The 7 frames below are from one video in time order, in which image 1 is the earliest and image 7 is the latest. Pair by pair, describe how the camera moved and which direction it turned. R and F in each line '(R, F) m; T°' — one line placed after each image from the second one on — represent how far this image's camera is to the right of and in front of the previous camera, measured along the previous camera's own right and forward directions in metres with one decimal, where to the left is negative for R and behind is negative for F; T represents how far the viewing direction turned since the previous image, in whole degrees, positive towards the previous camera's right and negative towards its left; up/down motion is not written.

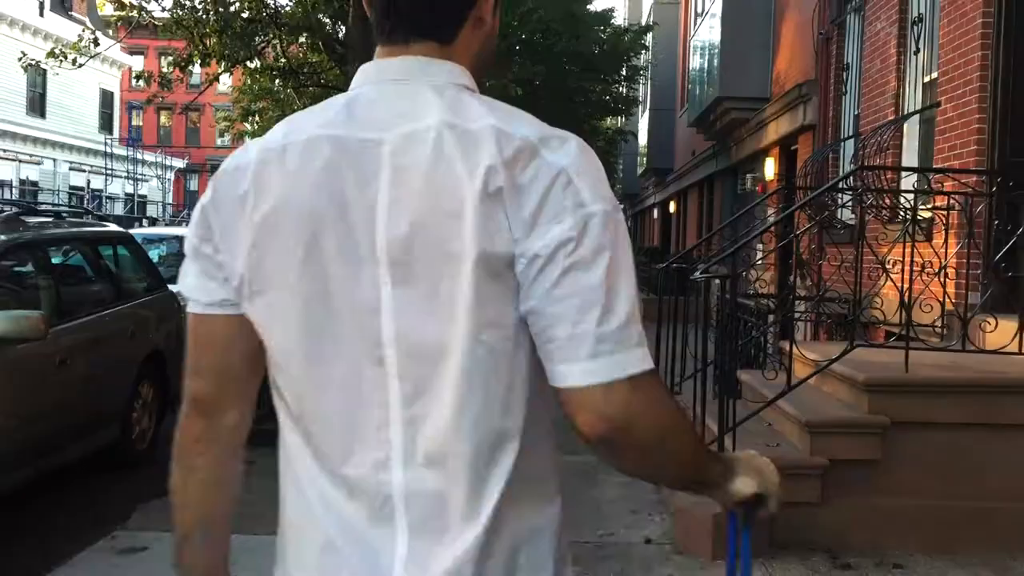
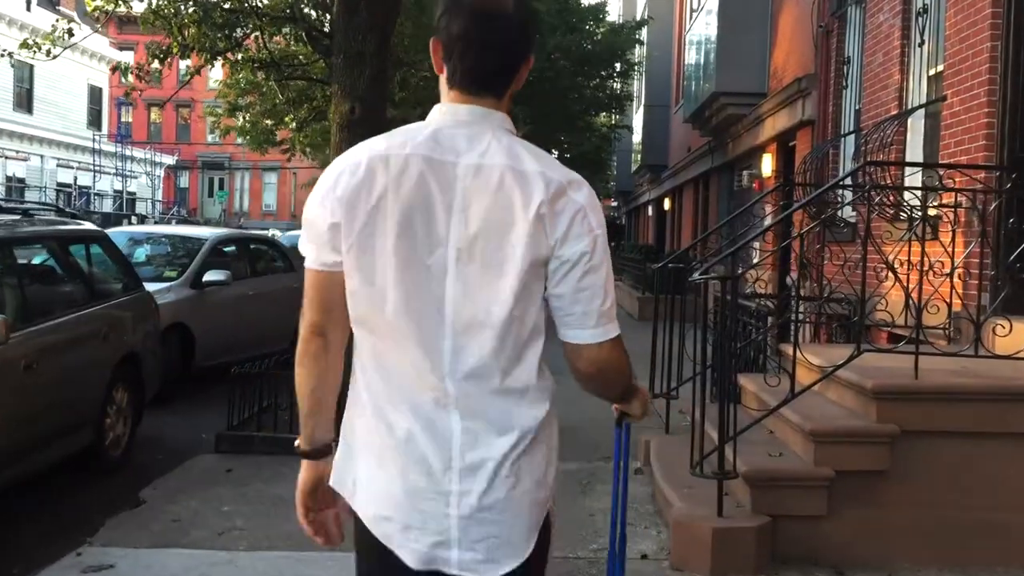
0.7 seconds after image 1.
(0.0, +0.3) m; 0°
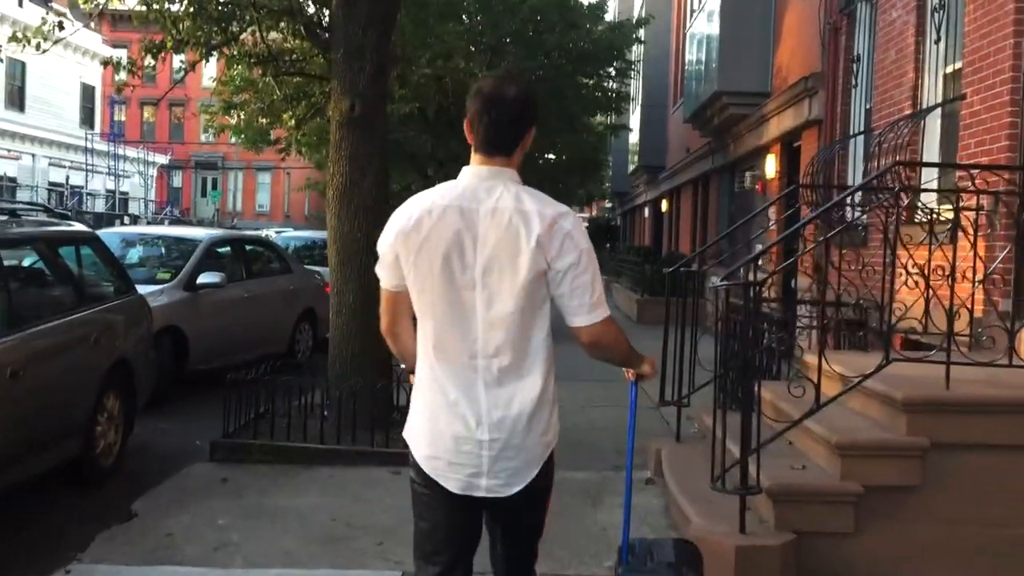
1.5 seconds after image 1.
(-0.1, +0.2) m; 0°
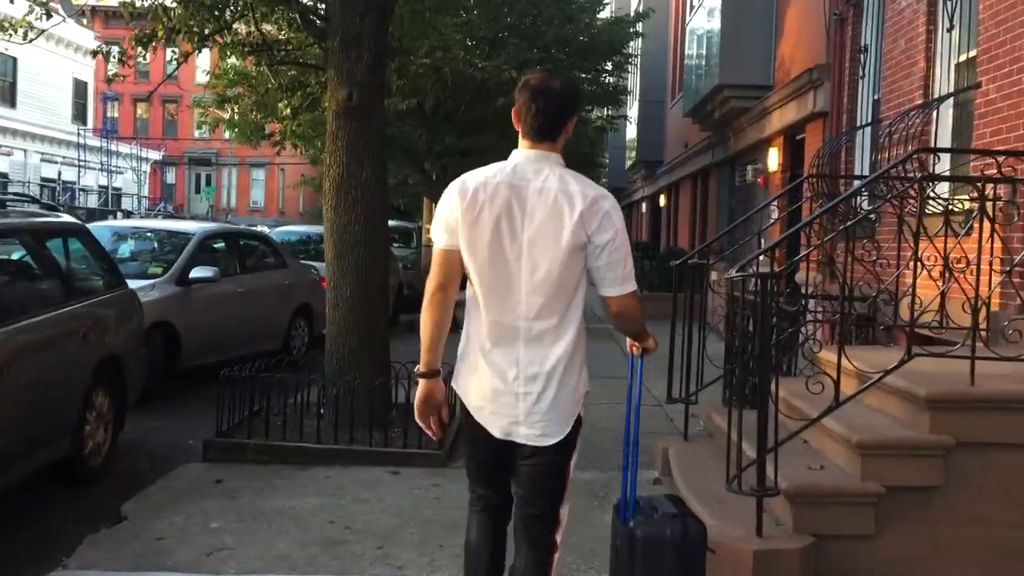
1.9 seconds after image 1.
(0.0, +0.2) m; 0°
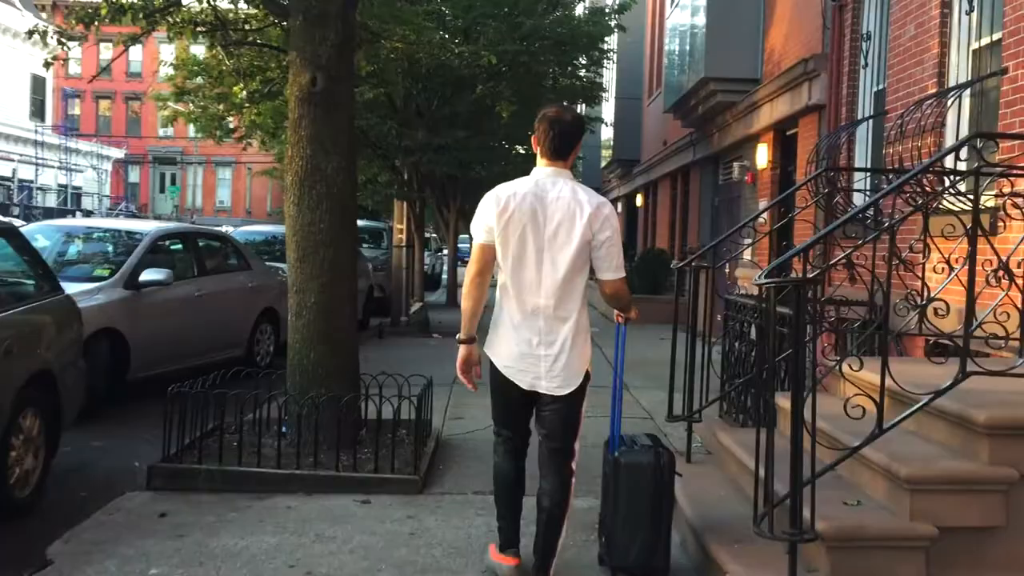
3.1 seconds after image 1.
(-0.1, +0.6) m; +2°
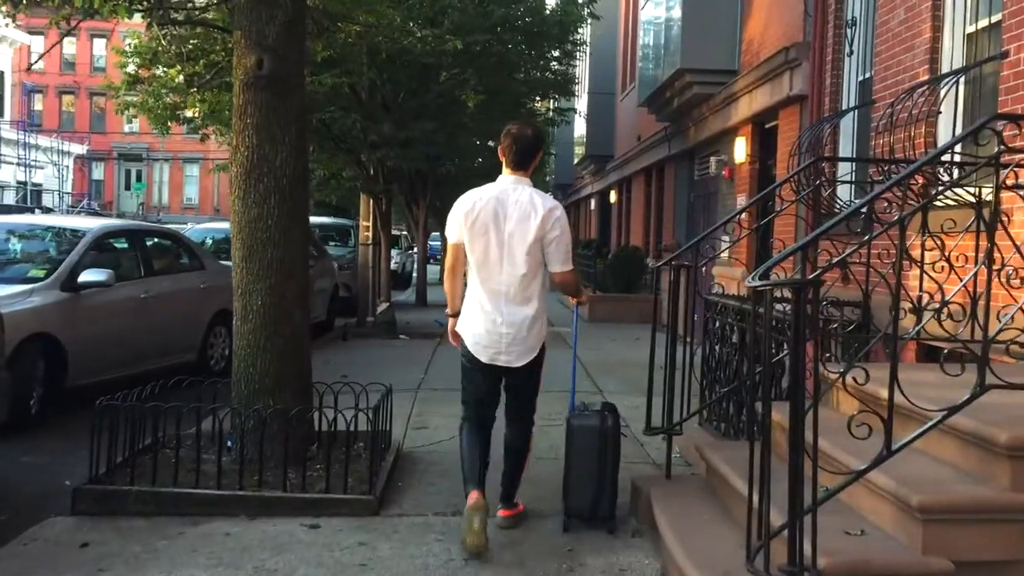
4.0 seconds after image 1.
(0.0, +0.5) m; +2°
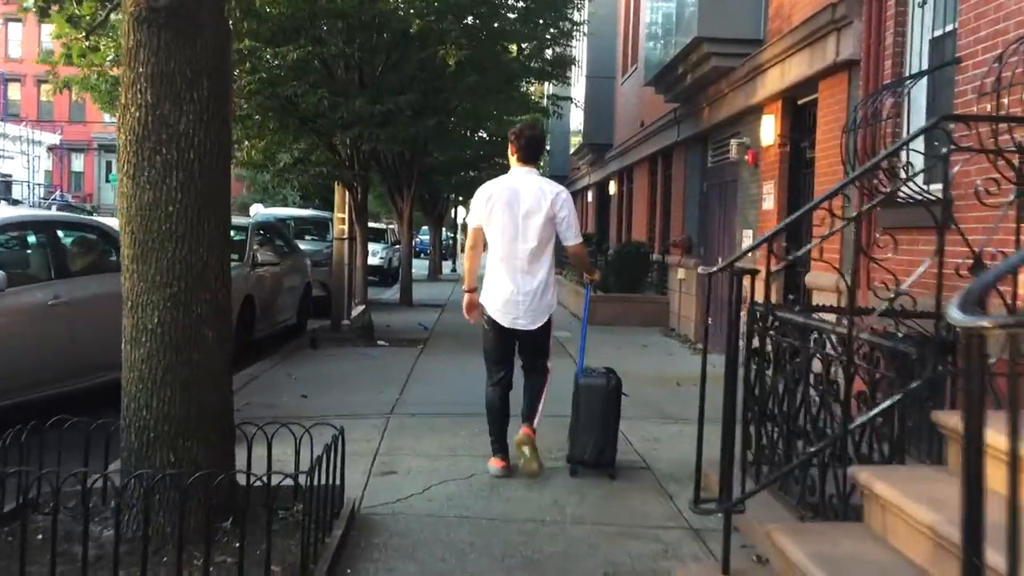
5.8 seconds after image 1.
(0.0, +1.5) m; 0°
